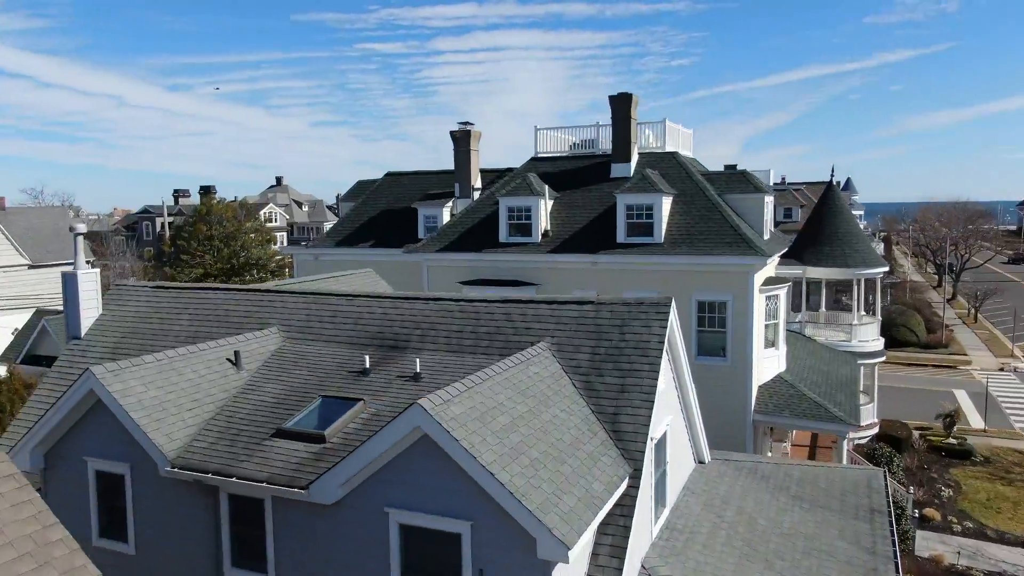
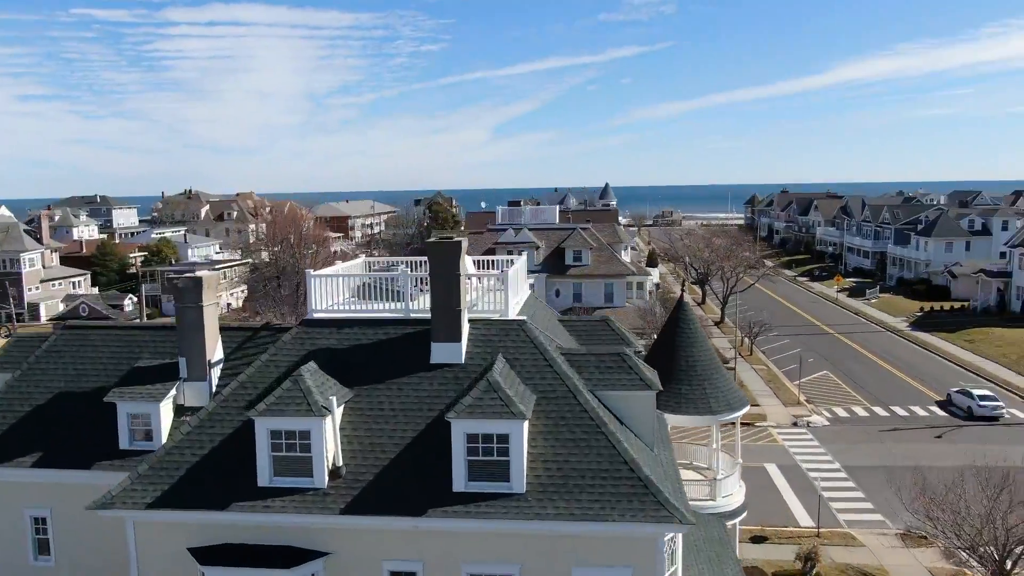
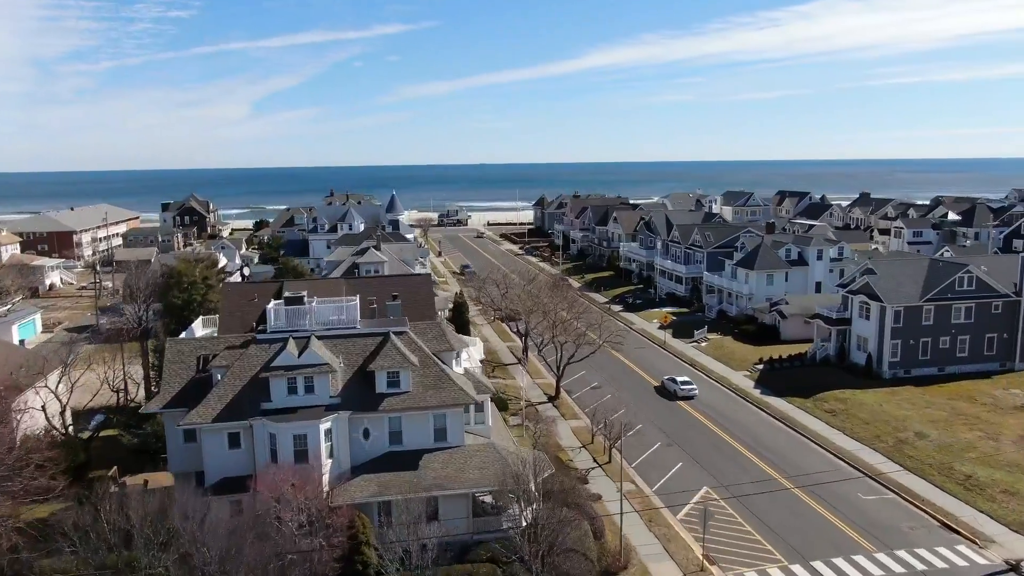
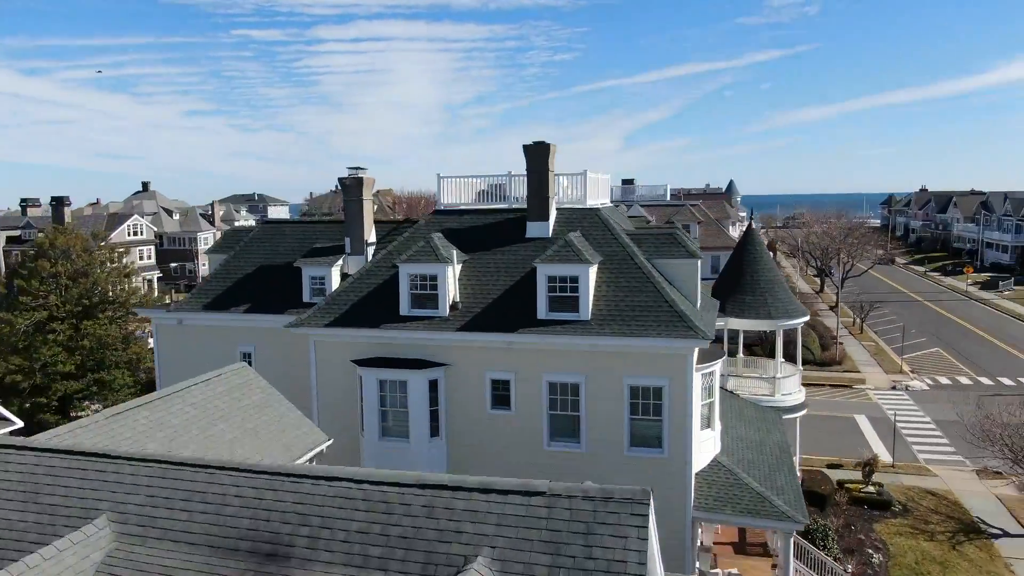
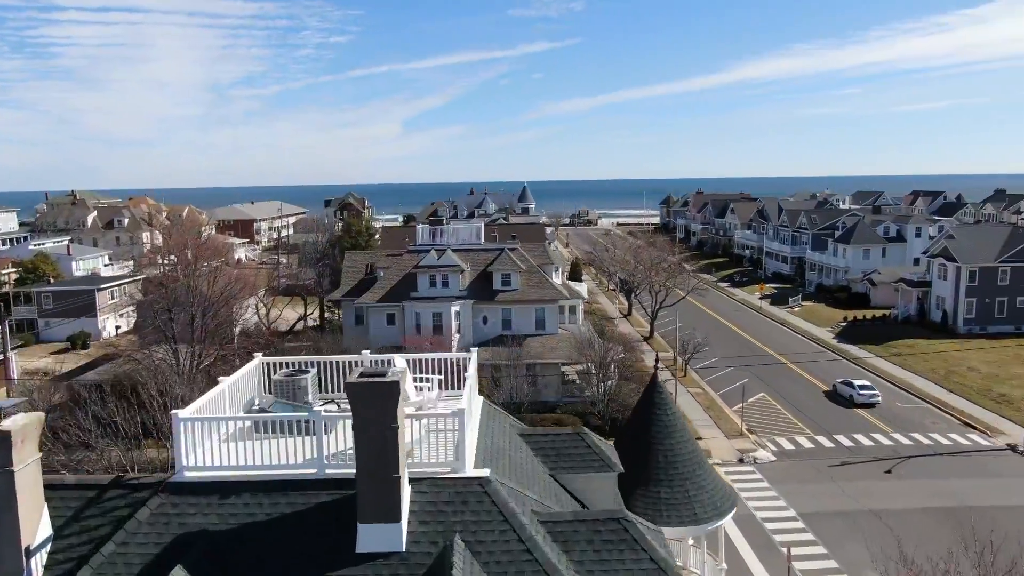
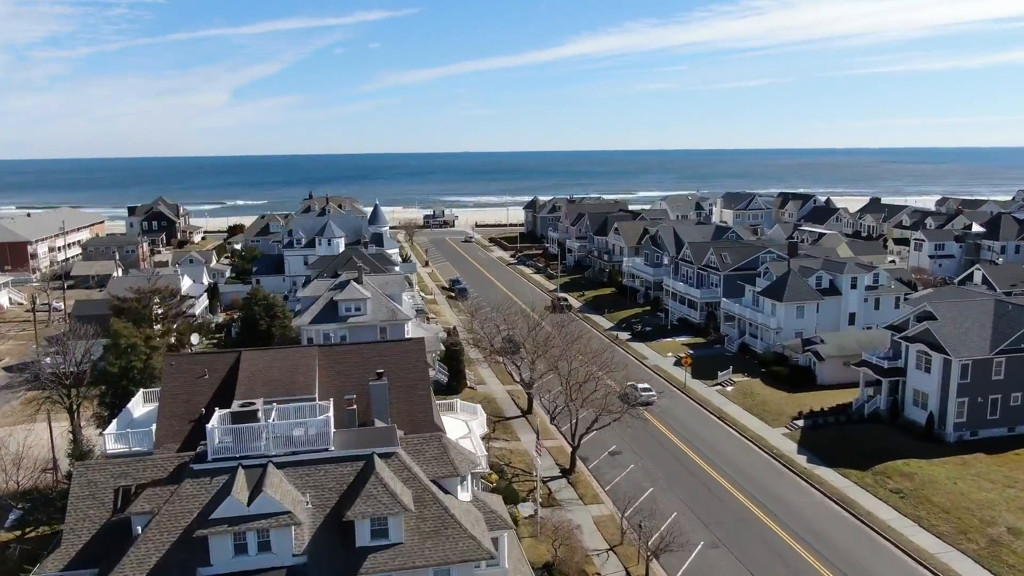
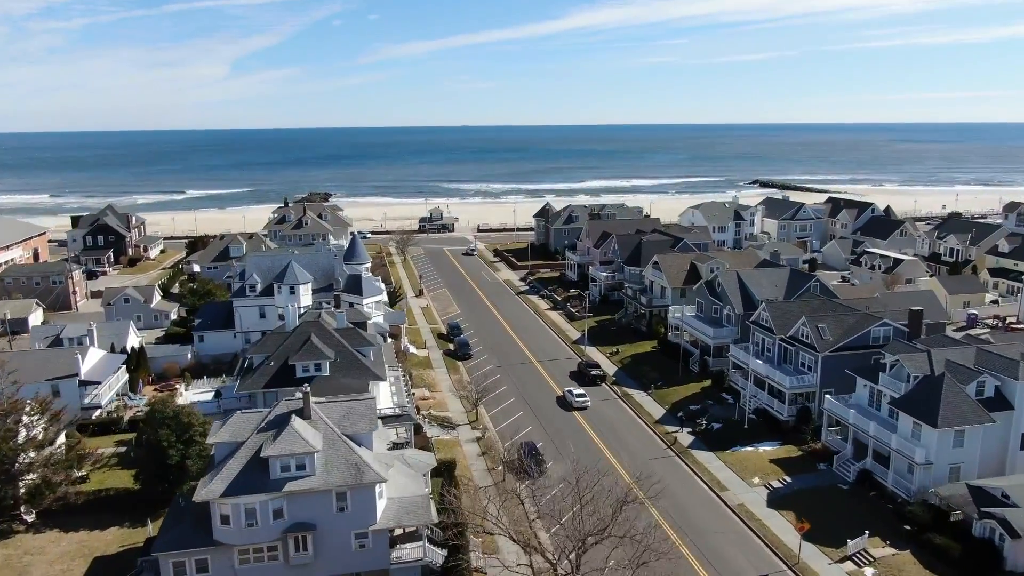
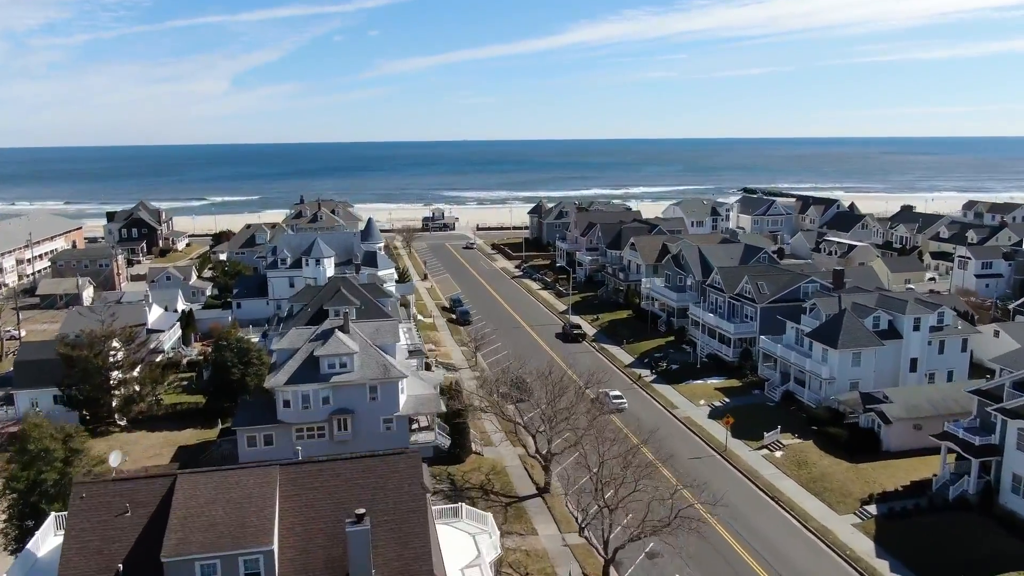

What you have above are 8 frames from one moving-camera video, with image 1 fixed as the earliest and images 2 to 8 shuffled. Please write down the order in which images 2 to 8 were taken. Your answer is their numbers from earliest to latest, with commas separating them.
4, 2, 5, 3, 6, 8, 7
